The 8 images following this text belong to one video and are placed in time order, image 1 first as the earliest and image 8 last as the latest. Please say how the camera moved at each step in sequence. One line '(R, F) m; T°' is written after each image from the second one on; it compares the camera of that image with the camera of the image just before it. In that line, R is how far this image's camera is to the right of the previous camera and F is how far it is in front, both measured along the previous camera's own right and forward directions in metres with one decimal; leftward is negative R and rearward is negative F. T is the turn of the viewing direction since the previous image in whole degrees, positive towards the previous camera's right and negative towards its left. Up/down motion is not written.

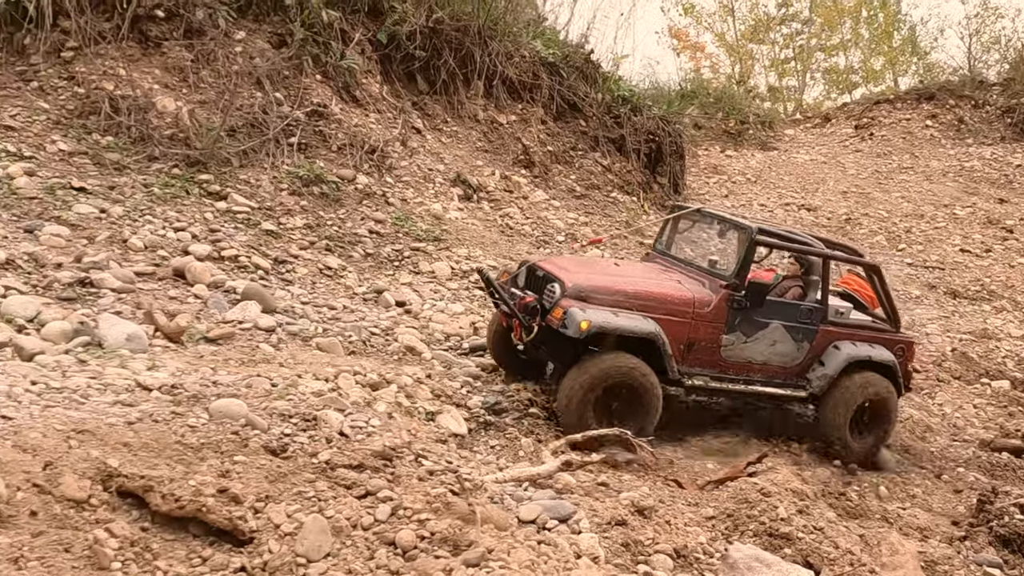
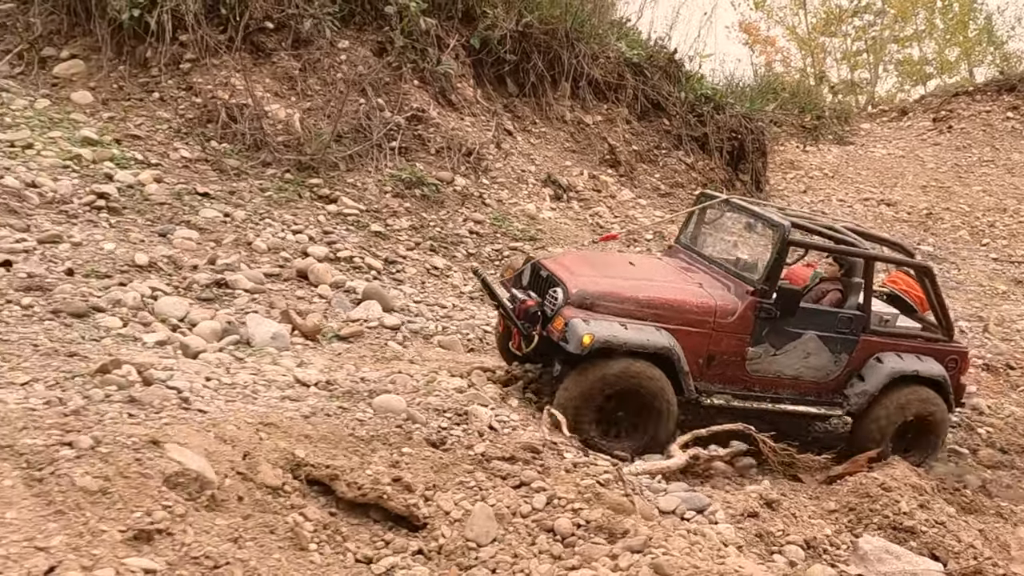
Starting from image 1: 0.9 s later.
(-0.4, -0.2) m; -3°
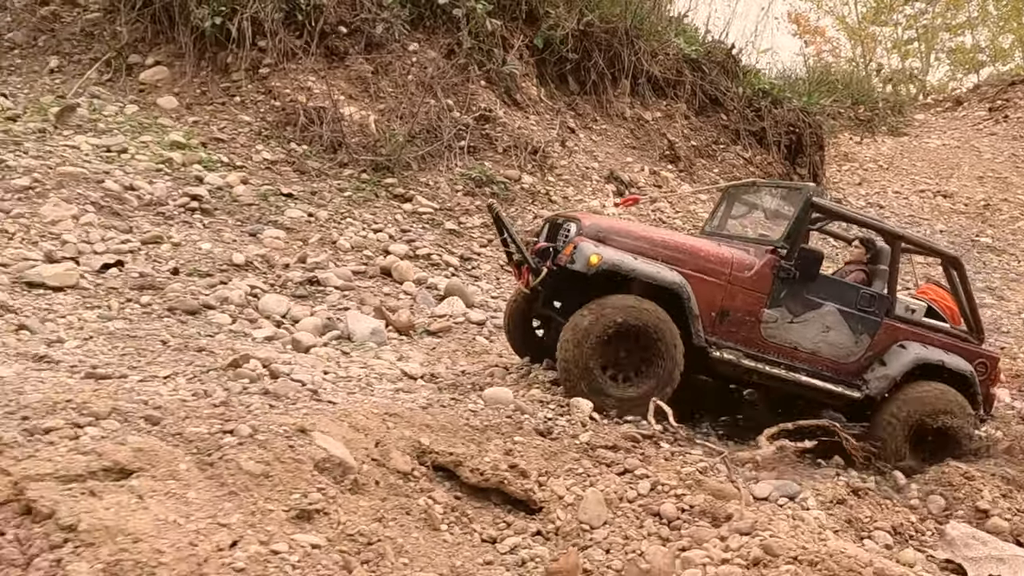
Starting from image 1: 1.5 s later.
(-0.3, -0.3) m; -2°
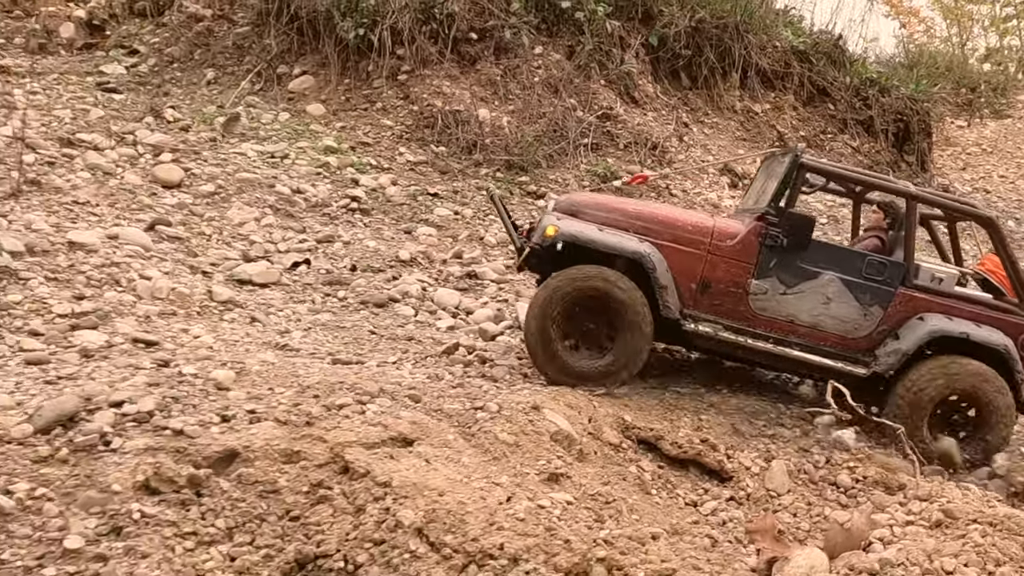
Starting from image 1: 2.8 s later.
(-0.6, -0.6) m; -4°
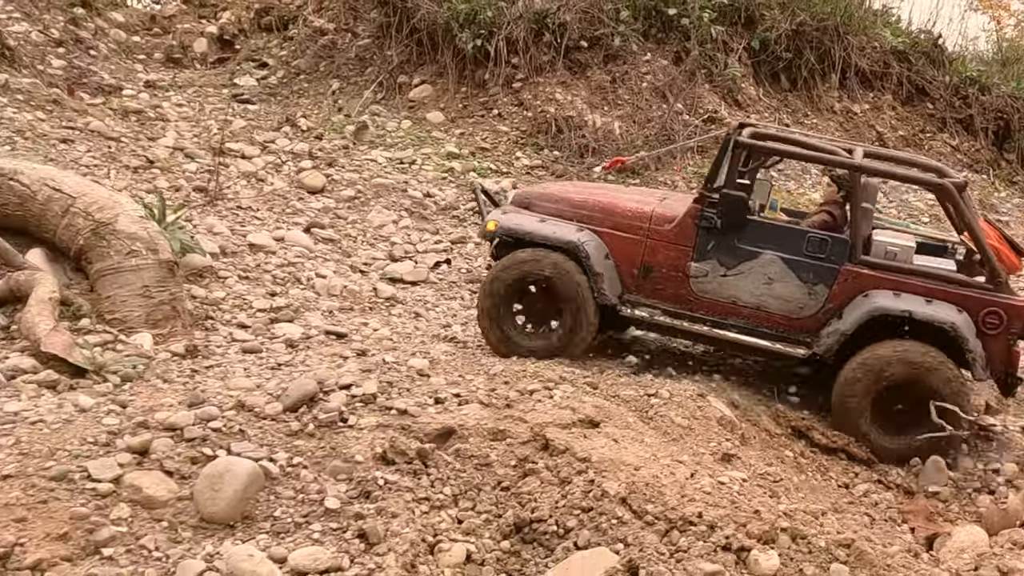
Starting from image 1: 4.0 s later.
(-0.5, -0.4) m; -4°
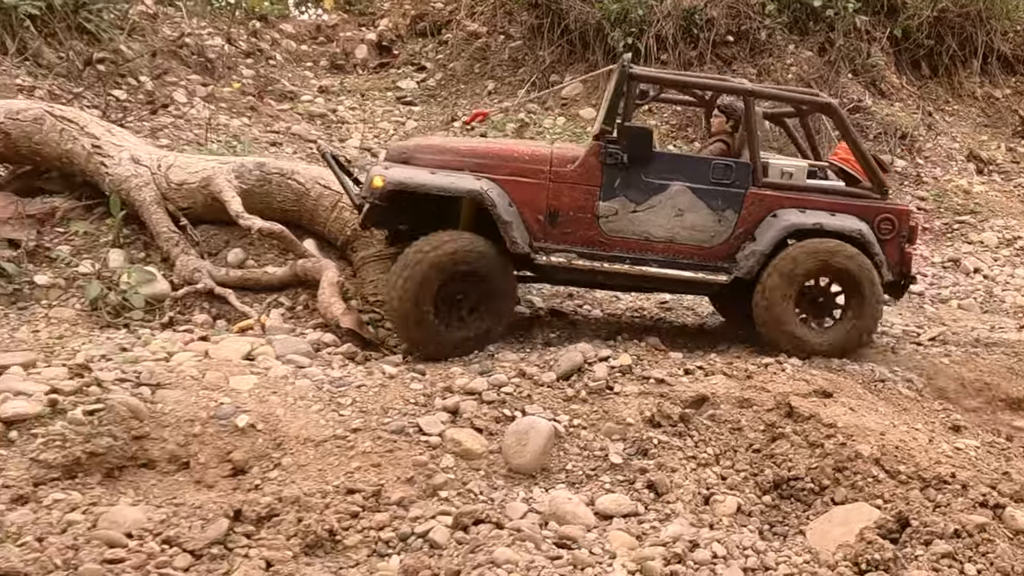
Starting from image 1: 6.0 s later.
(-0.7, -0.5) m; -5°
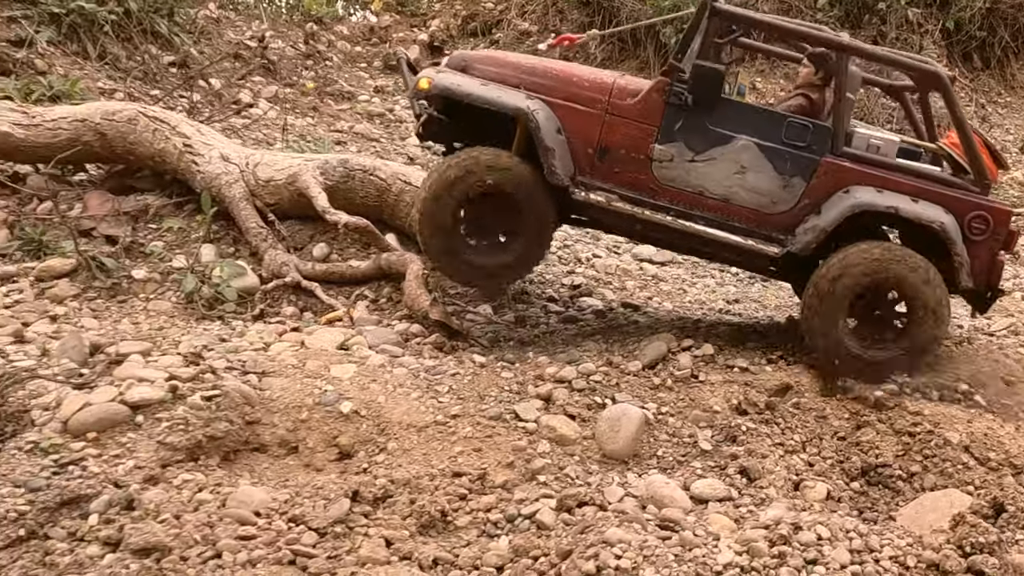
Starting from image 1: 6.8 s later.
(-0.2, -0.1) m; -2°
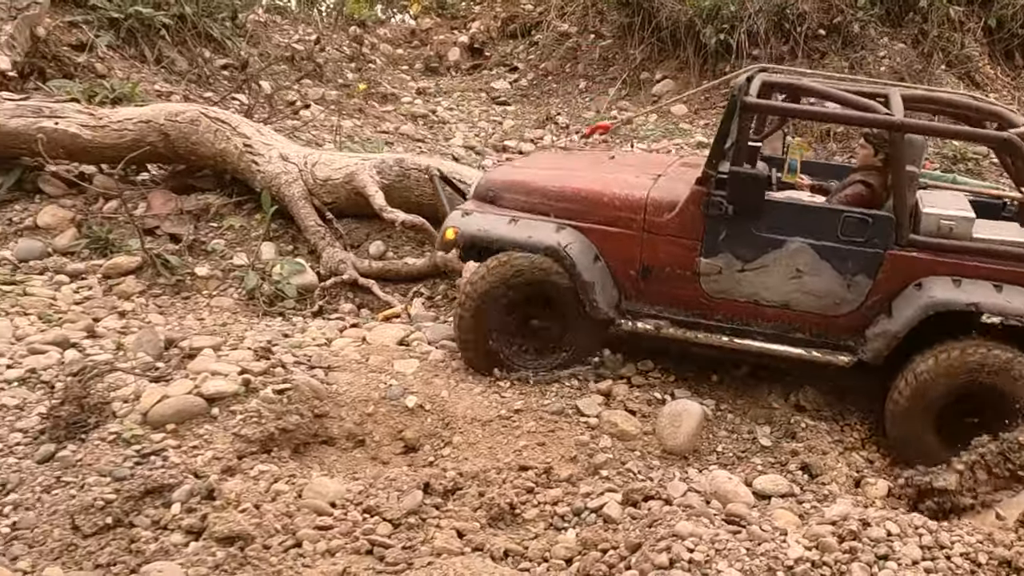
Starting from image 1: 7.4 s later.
(-0.1, 0.0) m; -2°
